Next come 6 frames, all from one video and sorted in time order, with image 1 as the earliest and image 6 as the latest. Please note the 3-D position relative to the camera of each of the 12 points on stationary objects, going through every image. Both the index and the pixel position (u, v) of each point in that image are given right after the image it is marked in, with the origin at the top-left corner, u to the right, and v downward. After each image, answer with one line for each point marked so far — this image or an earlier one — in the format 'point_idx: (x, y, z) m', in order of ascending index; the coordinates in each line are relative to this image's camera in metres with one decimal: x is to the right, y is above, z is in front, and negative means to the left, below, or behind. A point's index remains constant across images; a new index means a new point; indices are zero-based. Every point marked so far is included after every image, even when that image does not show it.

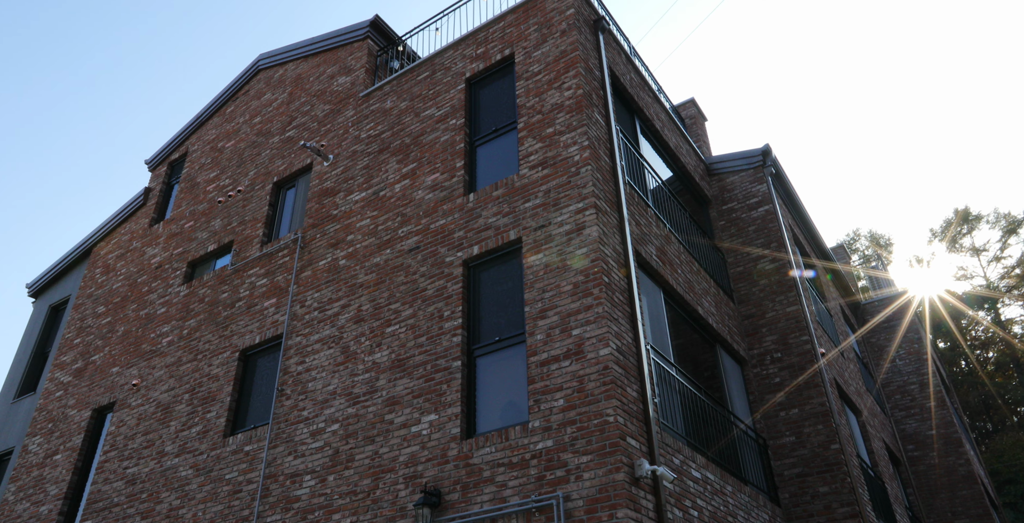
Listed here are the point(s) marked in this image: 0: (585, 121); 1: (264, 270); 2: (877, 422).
0: (+0.8, +1.6, +8.6) m
1: (-3.7, -0.1, +11.1) m
2: (+6.9, -3.0, +14.0) m
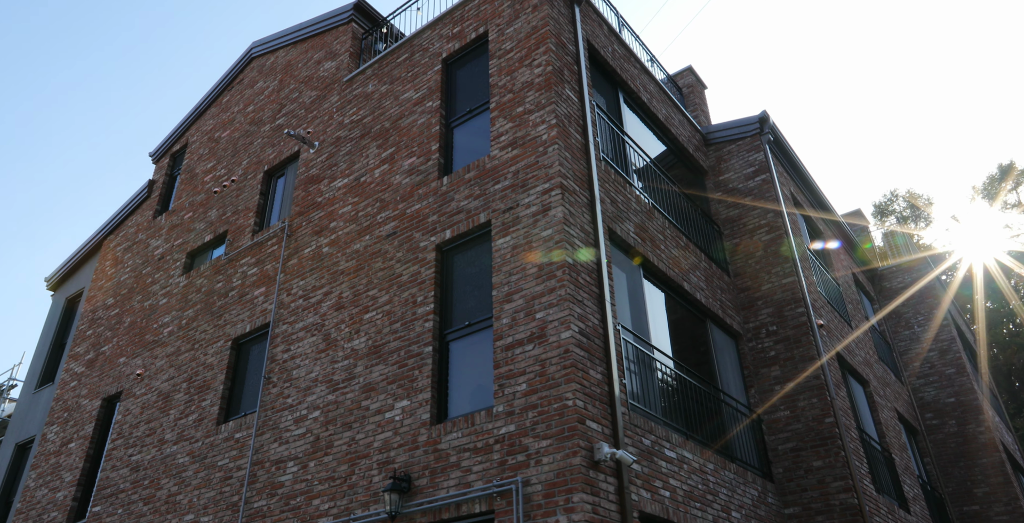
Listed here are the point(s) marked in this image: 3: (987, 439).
0: (+0.5, +1.8, +8.4) m
1: (-3.8, 0.0, +11.2) m
2: (+6.9, -2.4, +13.7) m
3: (+9.3, -3.5, +14.7) m
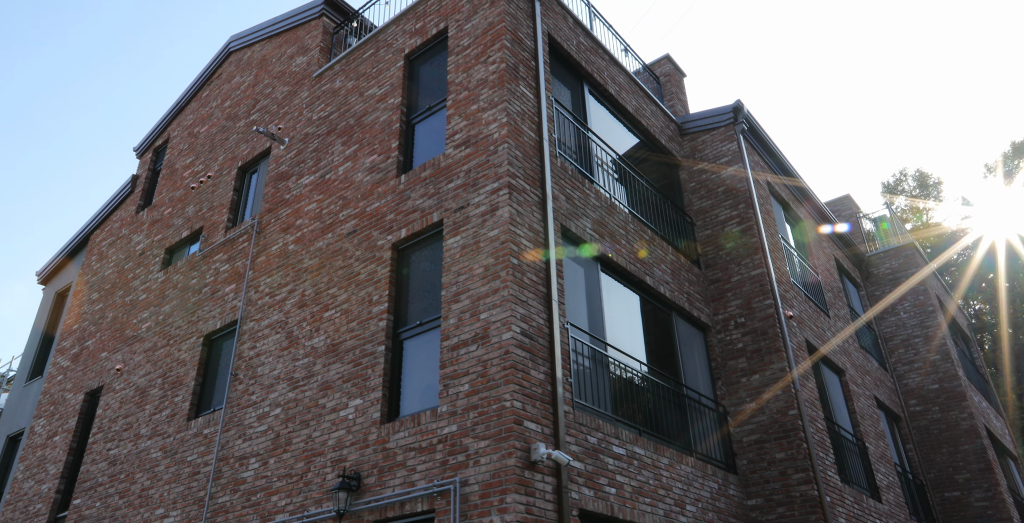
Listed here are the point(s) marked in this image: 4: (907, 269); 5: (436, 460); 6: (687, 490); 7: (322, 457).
0: (-0.1, +1.9, +8.4) m
1: (-4.3, +0.1, +11.3) m
2: (+6.5, -2.2, +13.7) m
3: (+8.9, -3.2, +14.6) m
4: (+8.8, -0.2, +16.8) m
5: (-0.7, -1.8, +7.0) m
6: (+2.0, -2.6, +8.6) m
7: (-2.0, -2.1, +8.0) m
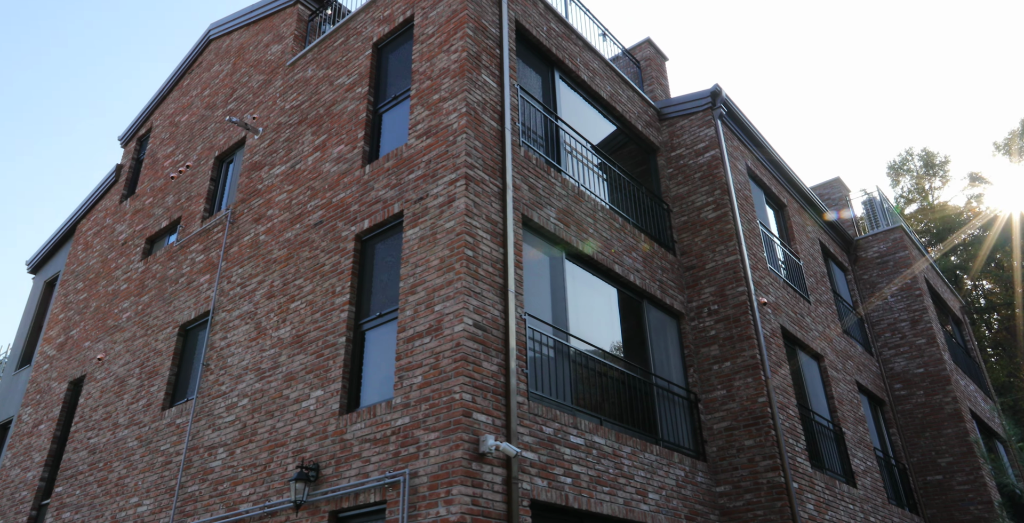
0: (-0.5, +2.0, +8.4) m
1: (-4.7, +0.2, +11.4) m
2: (+6.2, -1.9, +13.6) m
3: (+8.6, -2.9, +14.6) m
4: (+8.5, +0.2, +16.6) m
5: (-1.2, -1.8, +7.0) m
6: (+1.6, -2.5, +8.7) m
7: (-2.5, -2.0, +8.1) m
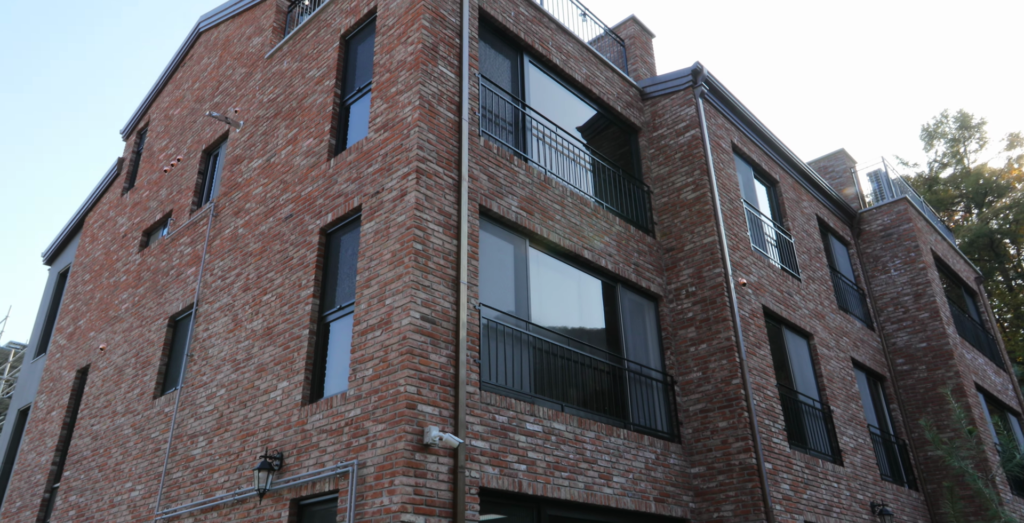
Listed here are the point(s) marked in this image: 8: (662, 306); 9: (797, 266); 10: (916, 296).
0: (-1.0, +2.1, +8.4) m
1: (-5.0, +0.4, +11.7) m
2: (+6.0, -1.5, +13.5) m
3: (+8.5, -2.4, +14.3) m
4: (+8.4, +0.8, +16.3) m
5: (-1.6, -1.7, +7.2) m
6: (+1.2, -2.3, +8.8) m
7: (-2.9, -2.0, +8.4) m
8: (+2.2, -0.6, +10.9) m
9: (+5.0, -0.1, +13.2) m
10: (+8.4, -0.7, +15.5) m
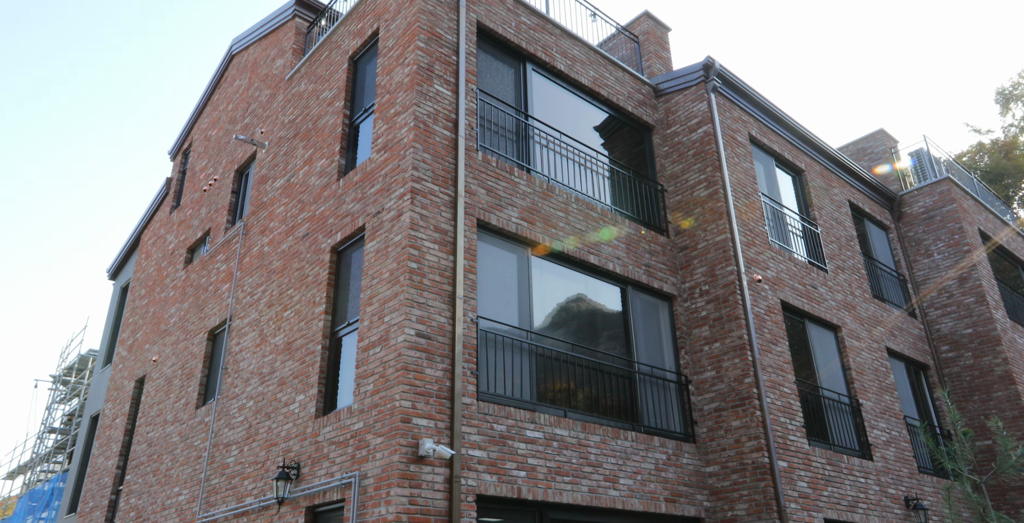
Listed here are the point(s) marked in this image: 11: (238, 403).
0: (-1.1, +1.9, +8.7) m
1: (-4.7, +0.1, +12.3) m
2: (+6.5, -1.2, +13.2) m
3: (+9.1, -2.0, +13.8) m
4: (+9.0, +1.2, +15.7) m
5: (-1.7, -2.0, +7.6) m
6: (+1.3, -2.4, +8.9) m
7: (-2.8, -2.2, +8.9) m
8: (+2.4, -0.6, +11.0) m
9: (+5.4, +0.1, +12.9) m
10: (+9.0, -0.4, +15.0) m
11: (-3.7, -1.9, +10.2) m
